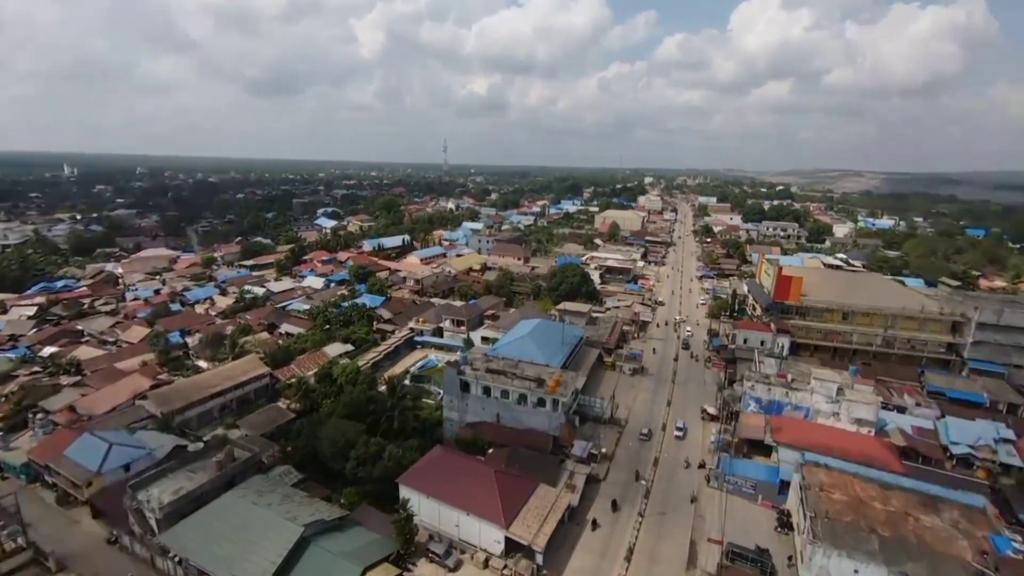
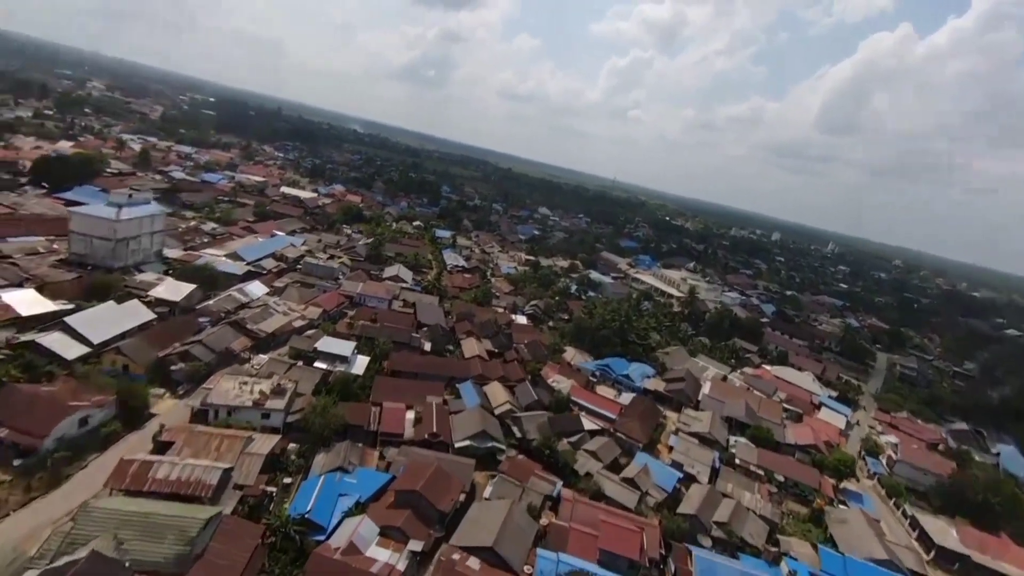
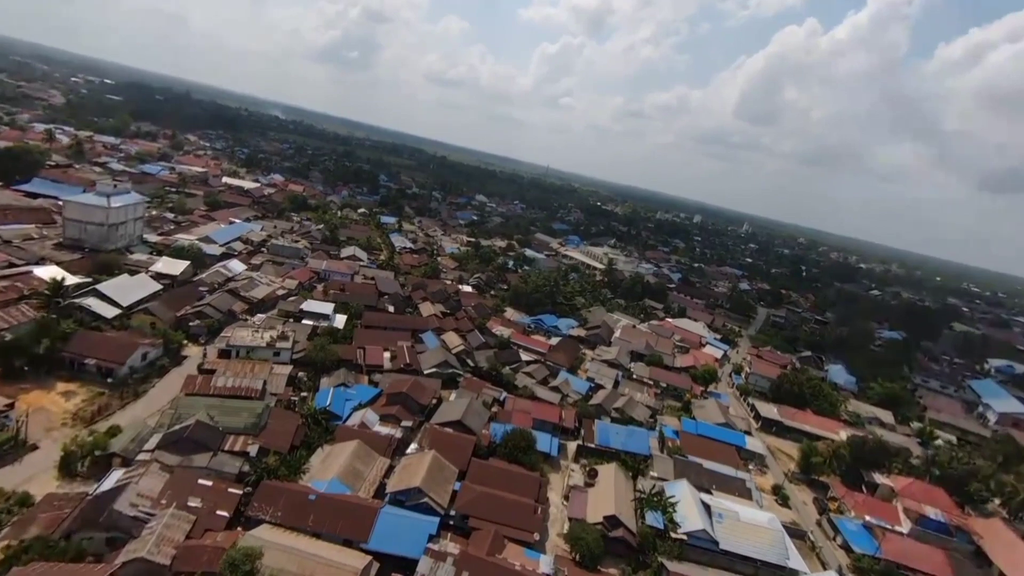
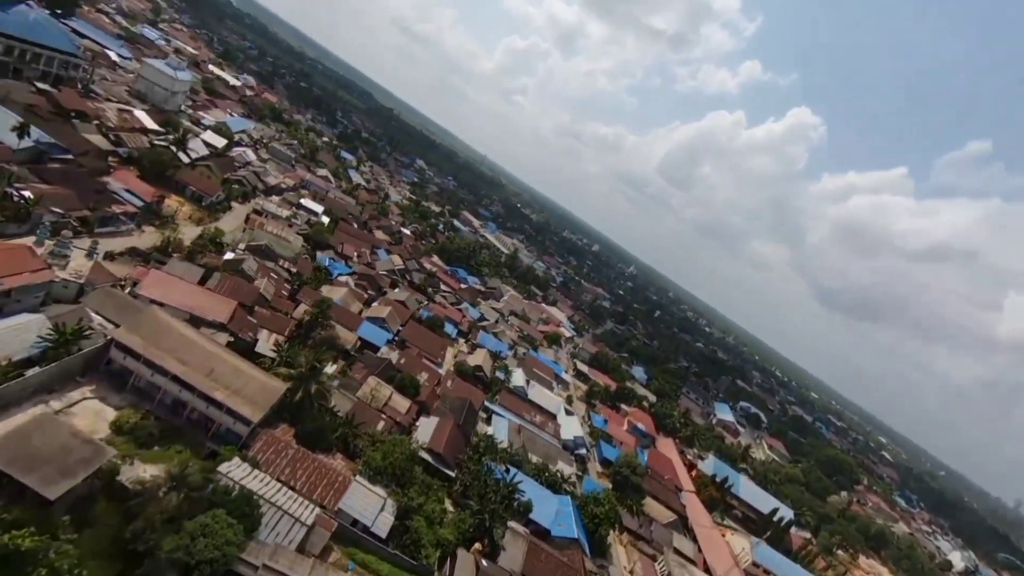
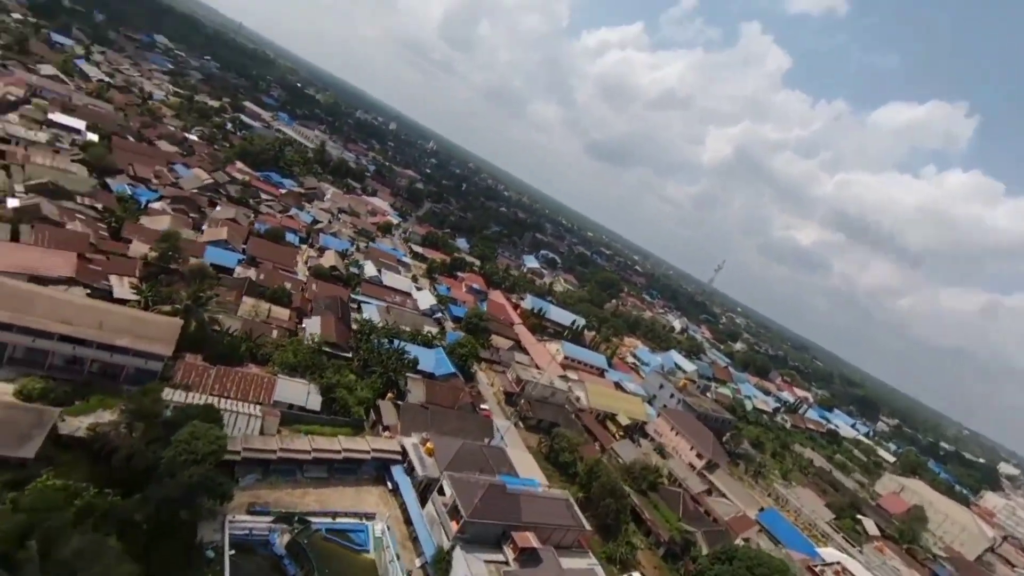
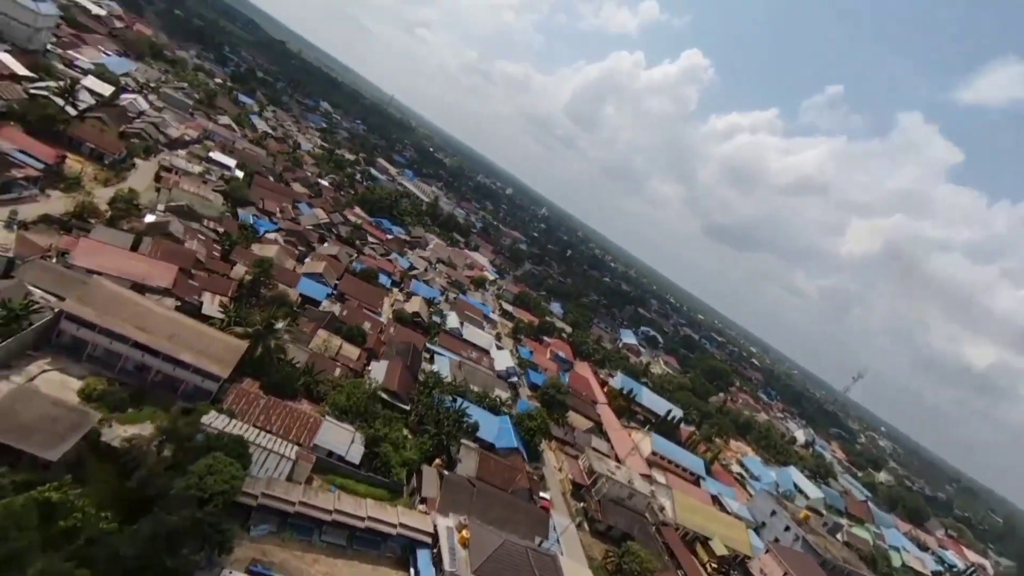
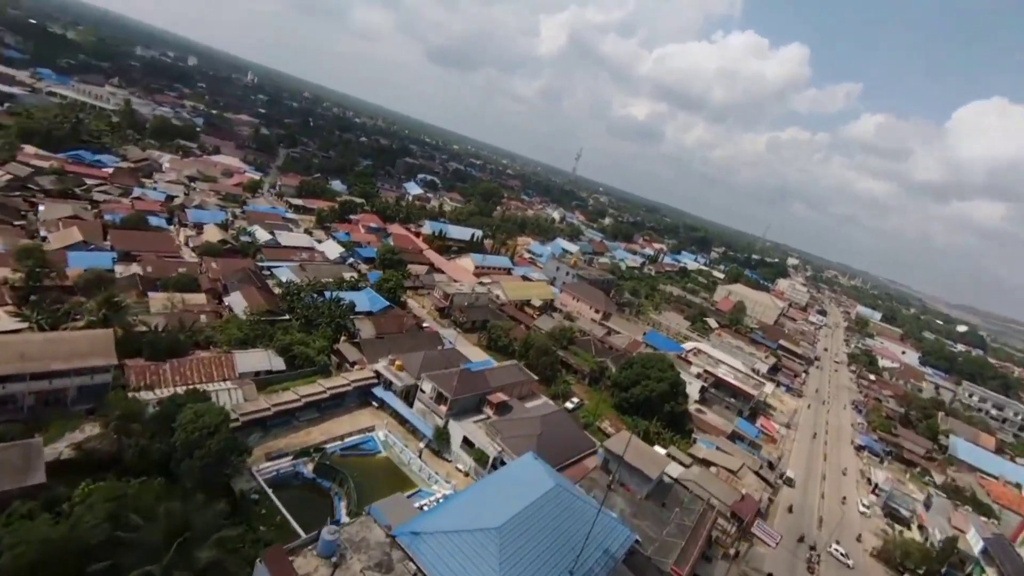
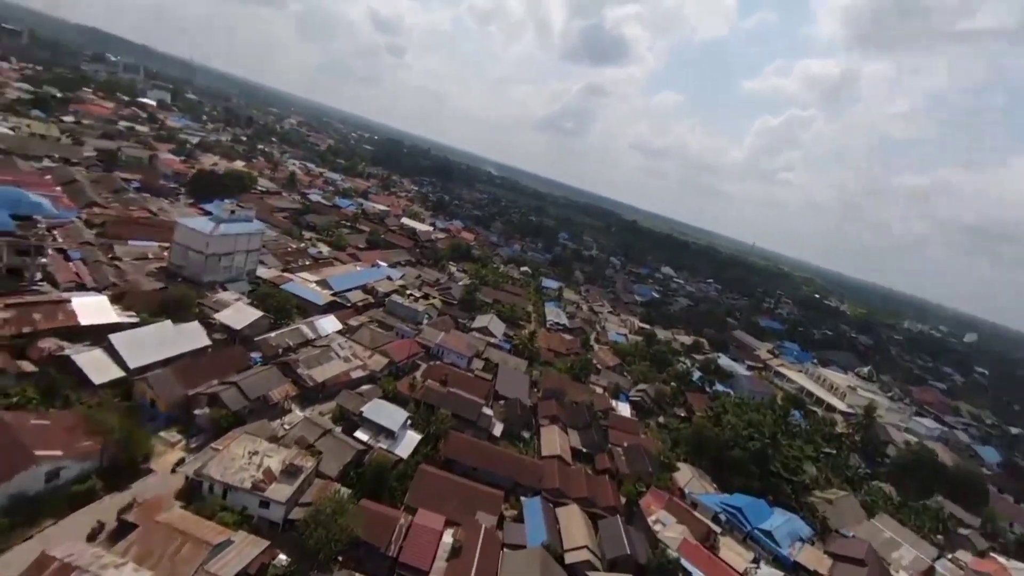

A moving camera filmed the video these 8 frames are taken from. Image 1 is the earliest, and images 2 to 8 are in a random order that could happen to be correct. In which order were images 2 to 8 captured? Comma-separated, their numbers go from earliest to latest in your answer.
7, 5, 6, 4, 3, 2, 8
